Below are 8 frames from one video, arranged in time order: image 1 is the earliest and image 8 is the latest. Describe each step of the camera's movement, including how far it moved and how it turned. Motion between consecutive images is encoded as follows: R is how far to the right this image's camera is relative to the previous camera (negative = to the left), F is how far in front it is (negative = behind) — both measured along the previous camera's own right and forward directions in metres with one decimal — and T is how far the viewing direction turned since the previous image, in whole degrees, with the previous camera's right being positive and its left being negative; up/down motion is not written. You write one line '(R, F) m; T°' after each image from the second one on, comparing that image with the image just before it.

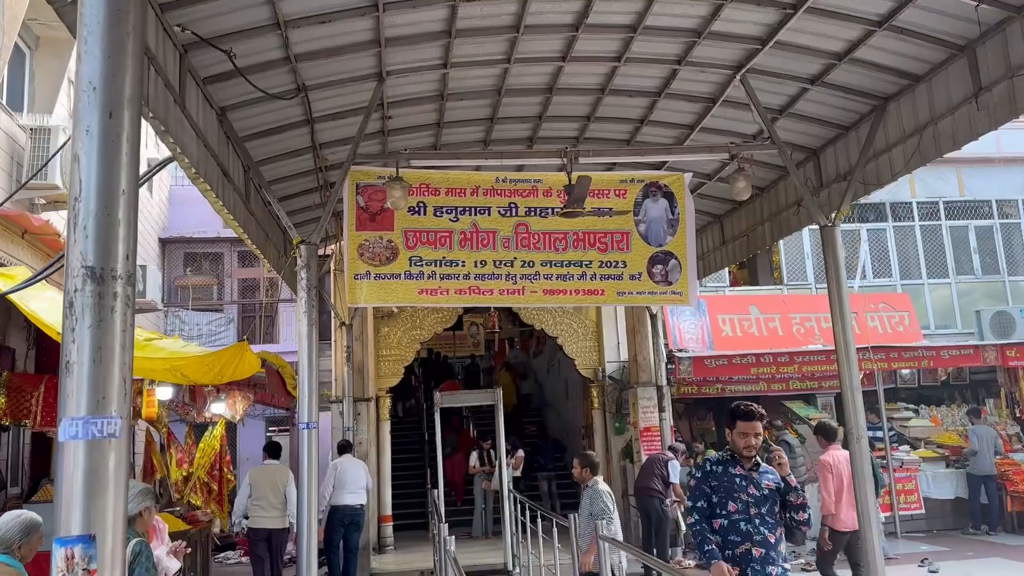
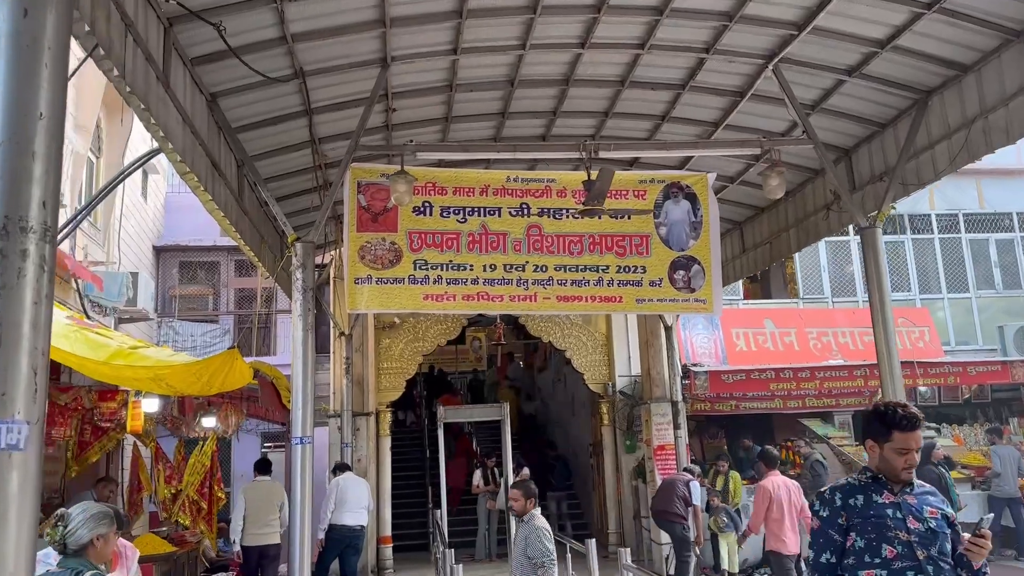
(-0.1, +0.5) m; 0°
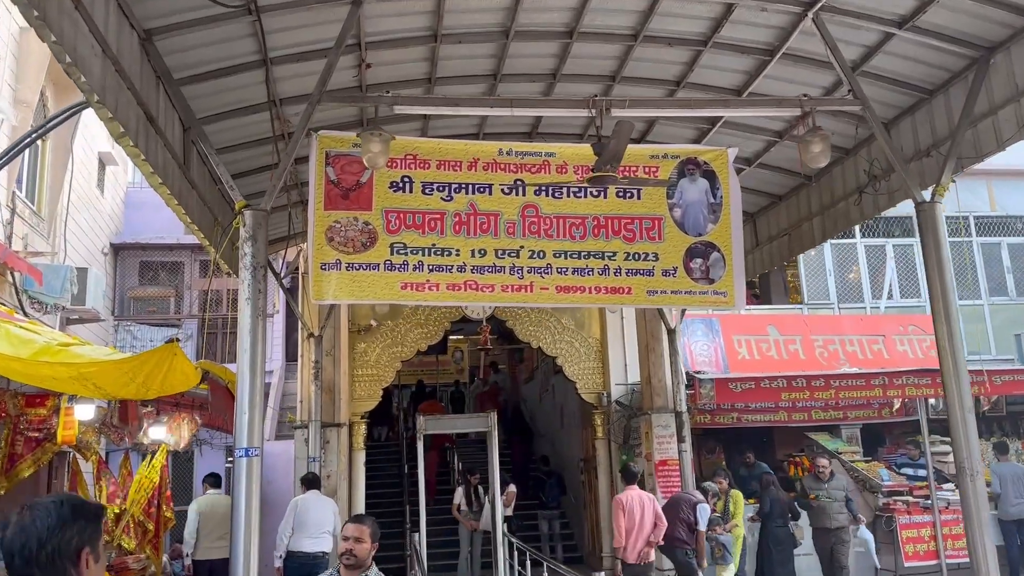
(-0.1, +1.0) m; +1°
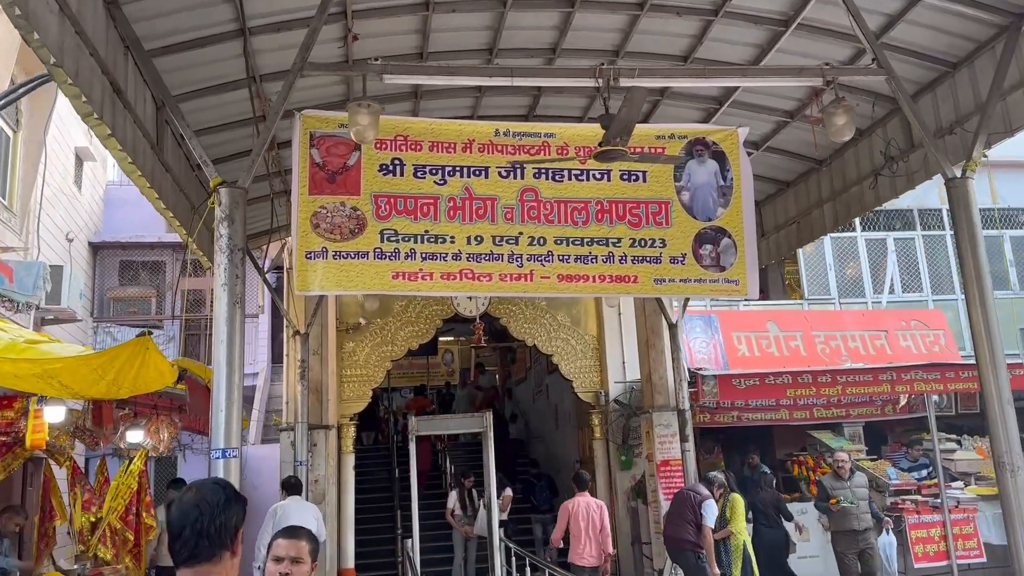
(-0.1, +0.4) m; +1°
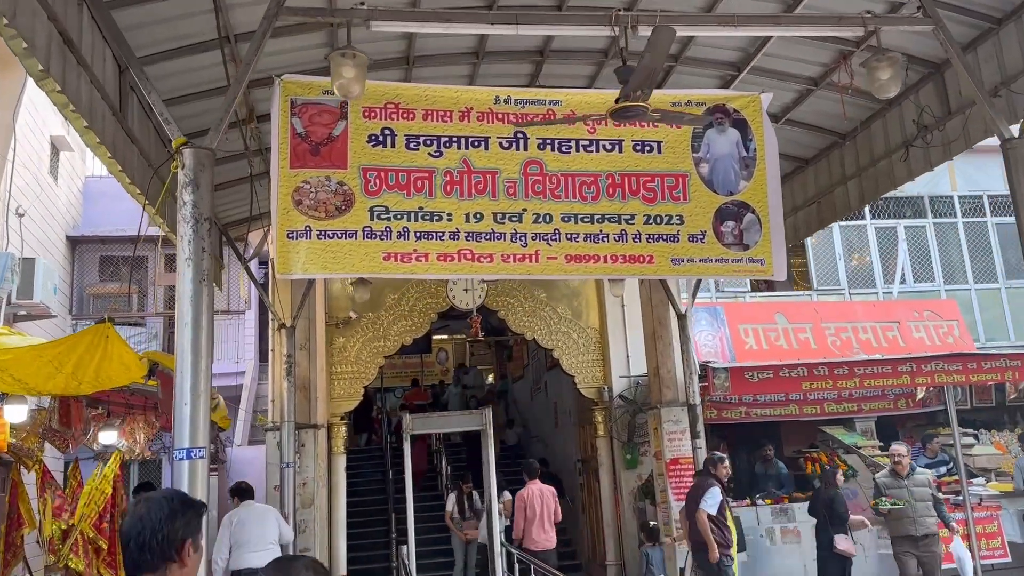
(-0.1, +0.5) m; 0°
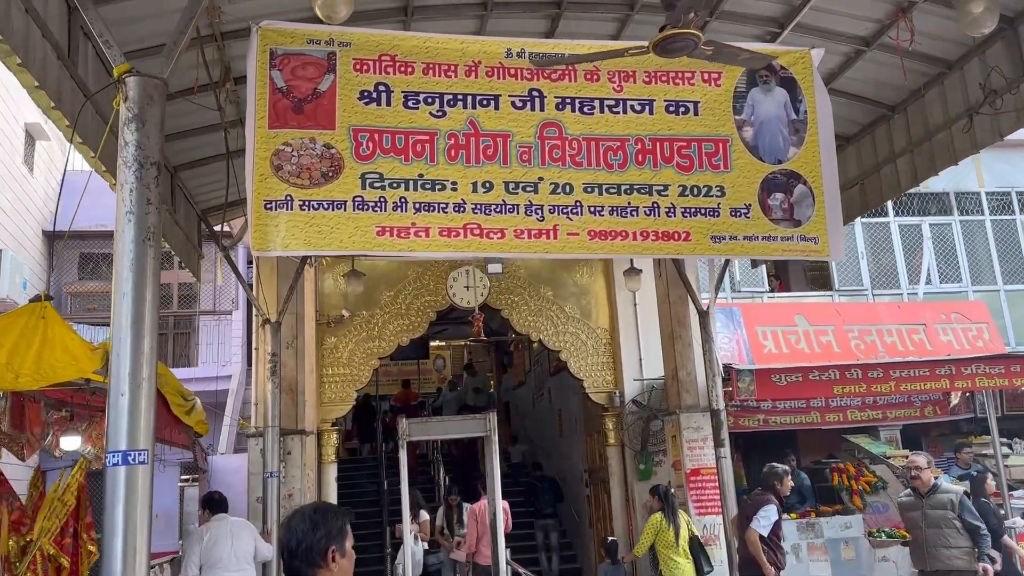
(-0.1, +0.7) m; 0°
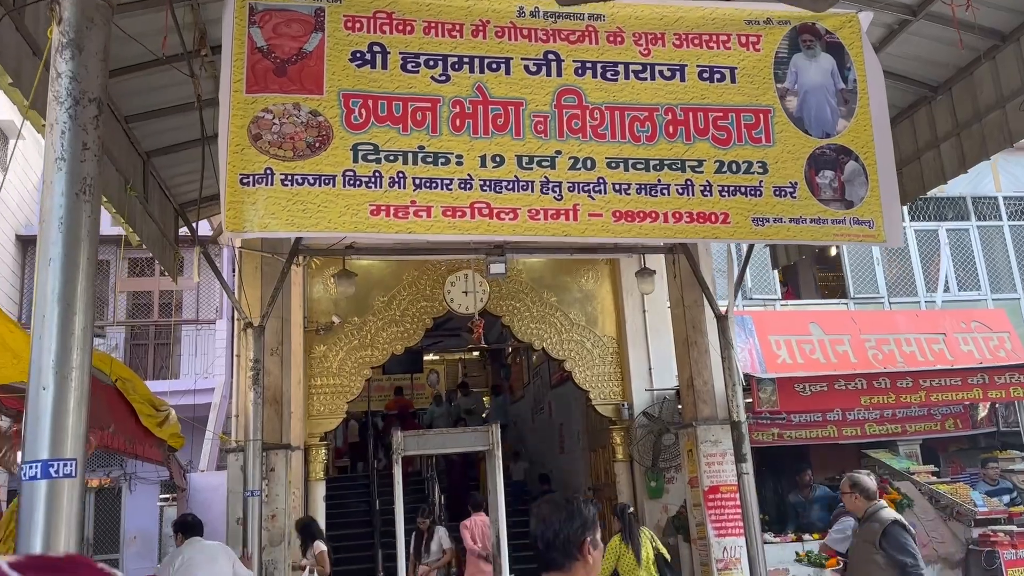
(-0.1, +0.6) m; +1°
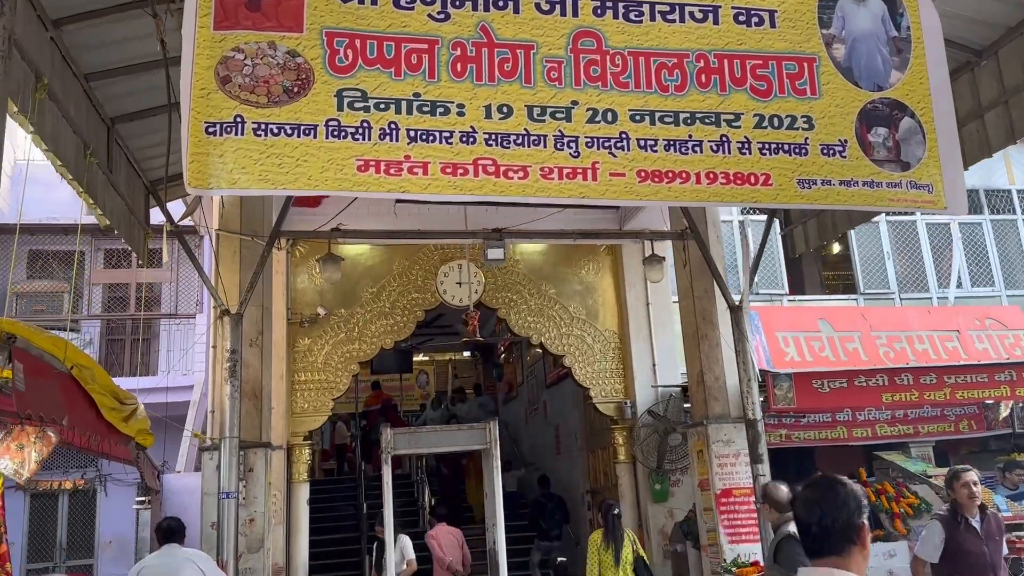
(-0.1, +0.5) m; +1°
